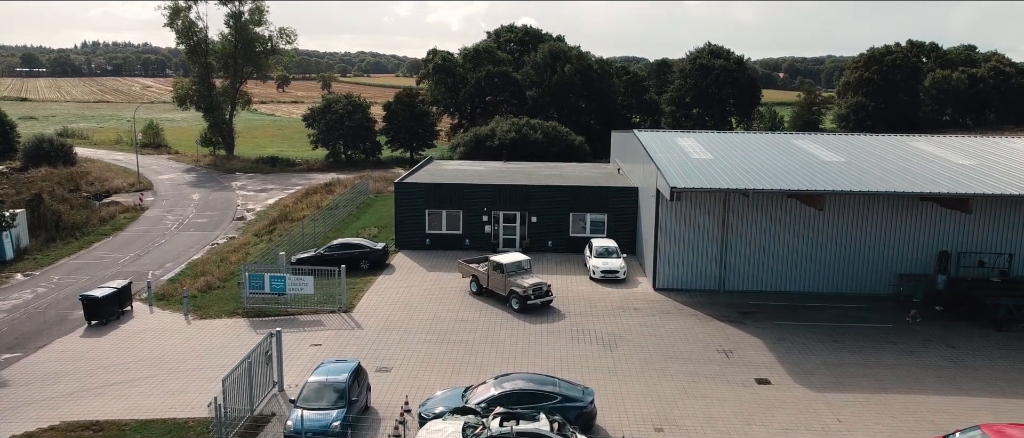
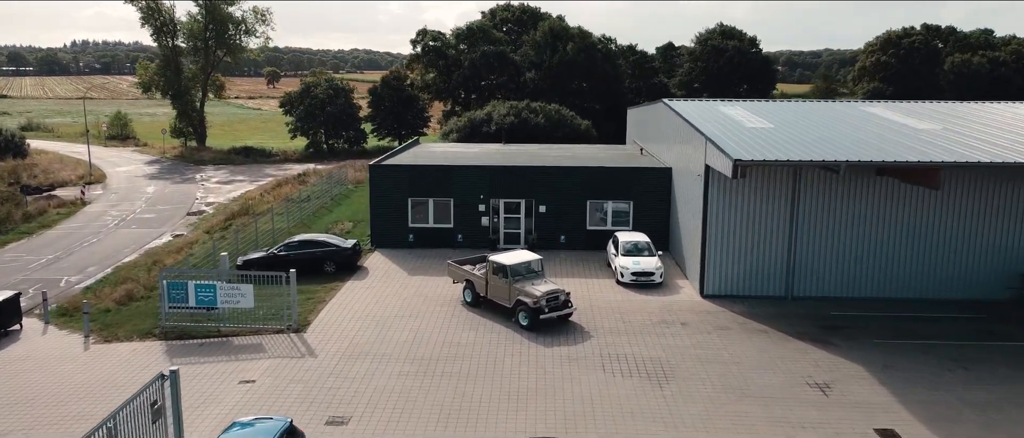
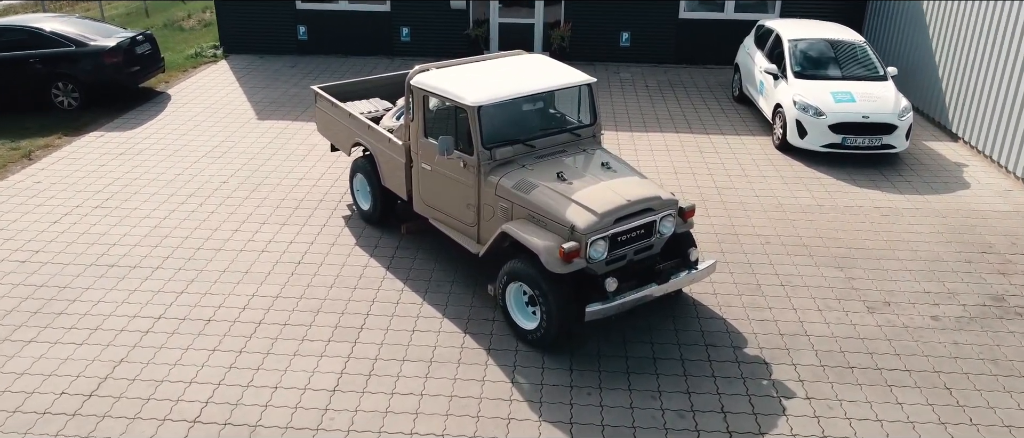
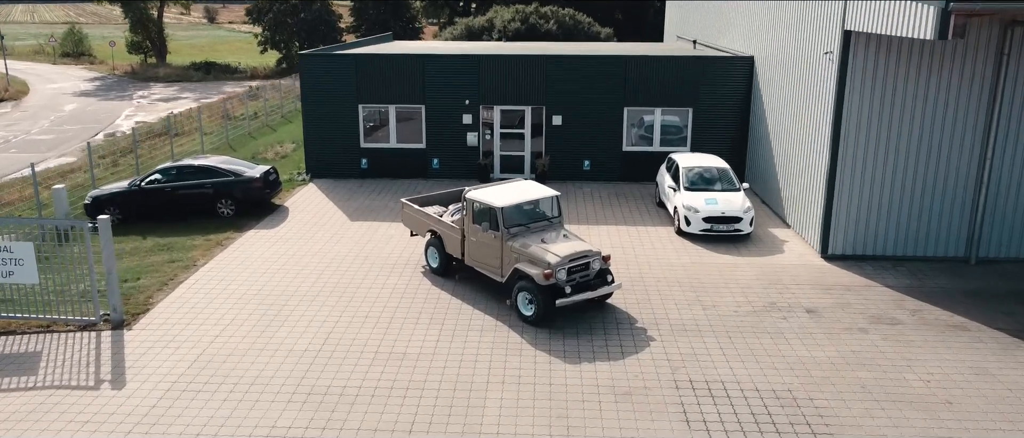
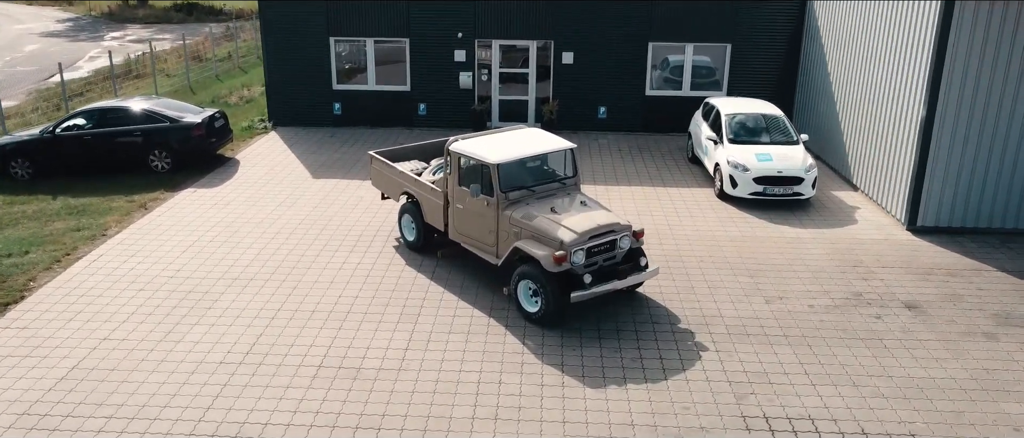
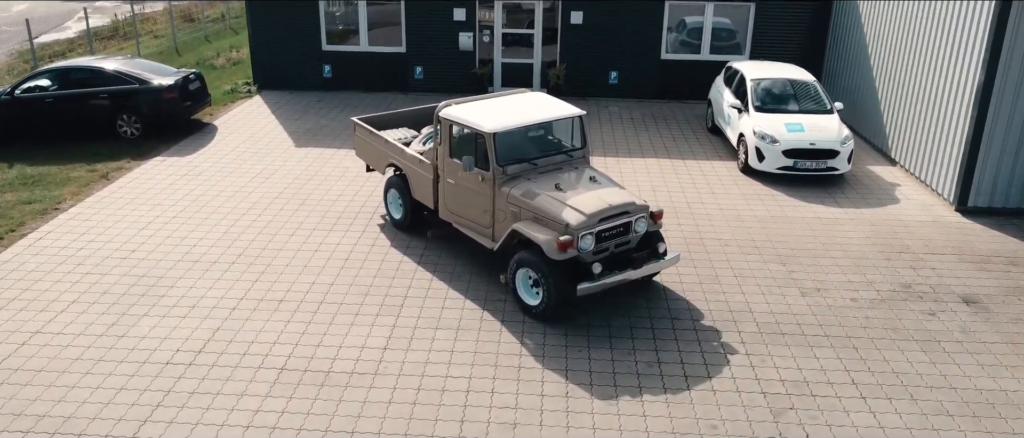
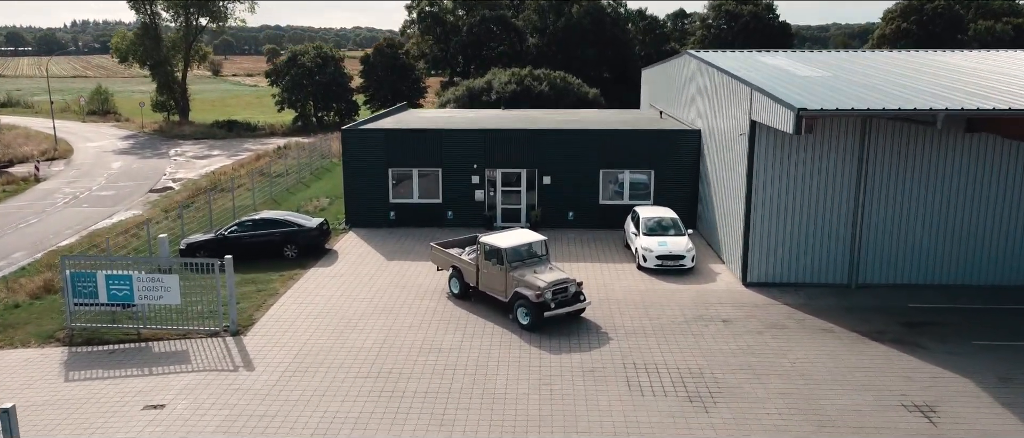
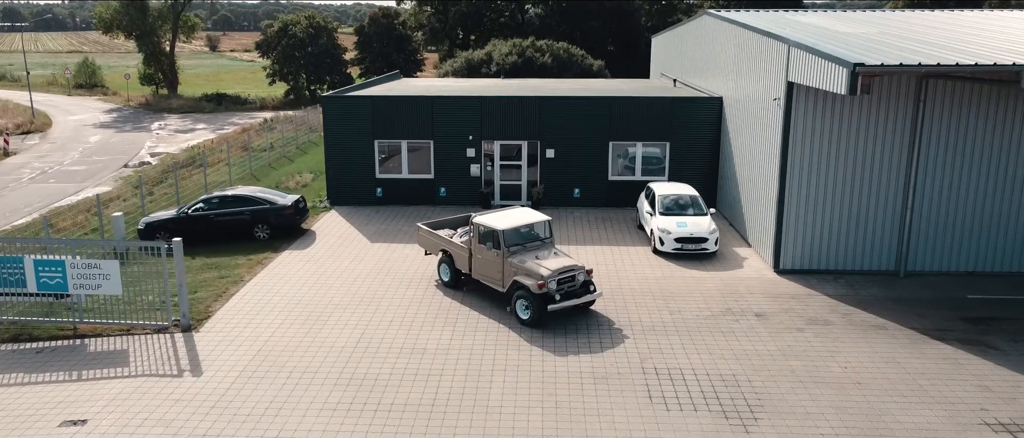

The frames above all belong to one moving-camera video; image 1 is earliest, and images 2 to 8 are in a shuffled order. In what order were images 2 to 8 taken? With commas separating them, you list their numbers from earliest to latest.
2, 7, 8, 4, 5, 6, 3
